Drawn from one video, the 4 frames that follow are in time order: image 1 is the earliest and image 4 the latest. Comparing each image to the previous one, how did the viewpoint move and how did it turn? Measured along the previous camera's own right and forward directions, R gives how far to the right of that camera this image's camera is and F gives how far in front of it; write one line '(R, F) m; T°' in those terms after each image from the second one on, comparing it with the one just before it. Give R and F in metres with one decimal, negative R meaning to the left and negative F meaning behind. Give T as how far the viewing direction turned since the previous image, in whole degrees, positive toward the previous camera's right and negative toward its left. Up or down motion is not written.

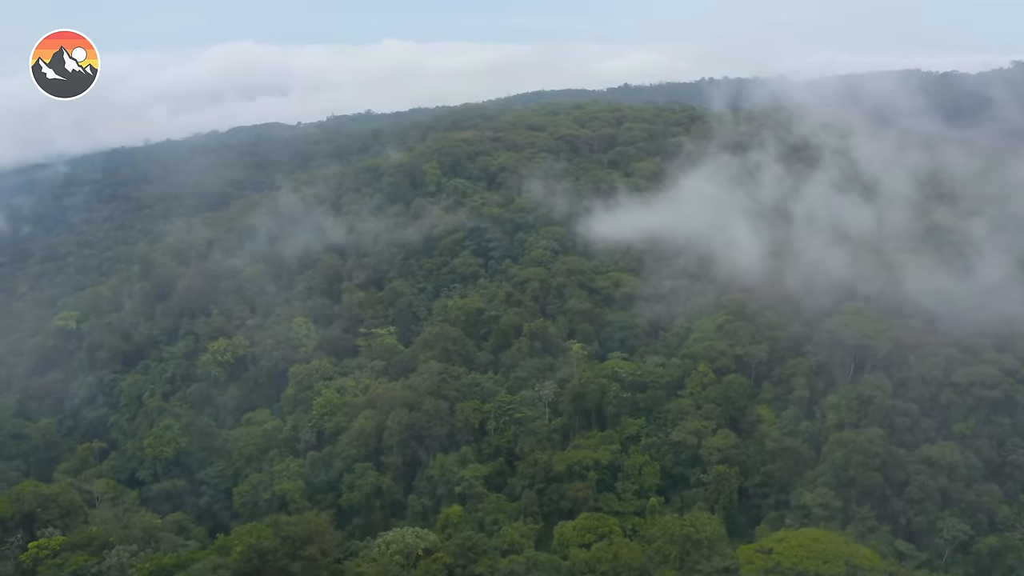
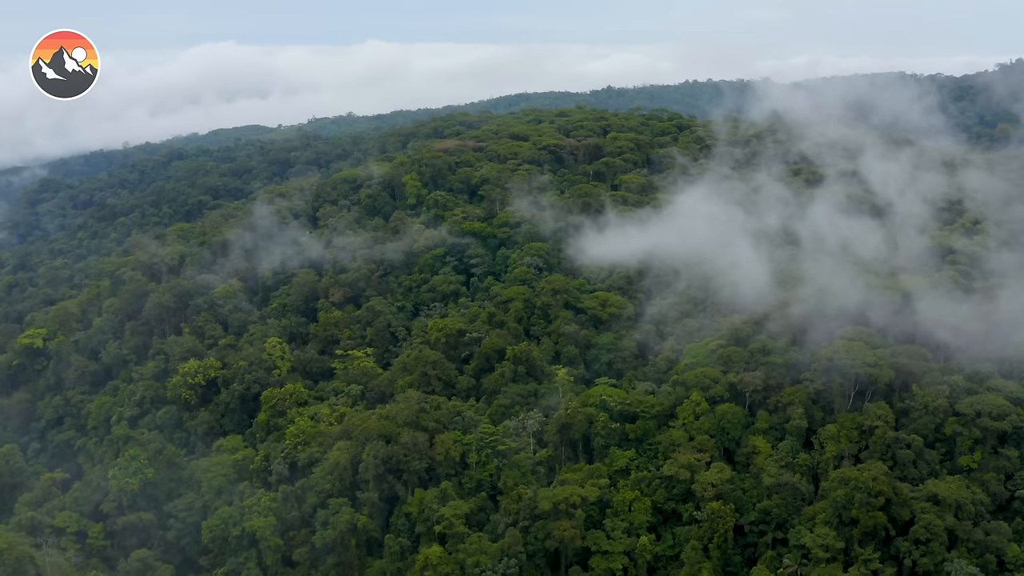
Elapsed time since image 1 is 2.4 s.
(+0.1, +1.6) m; +1°
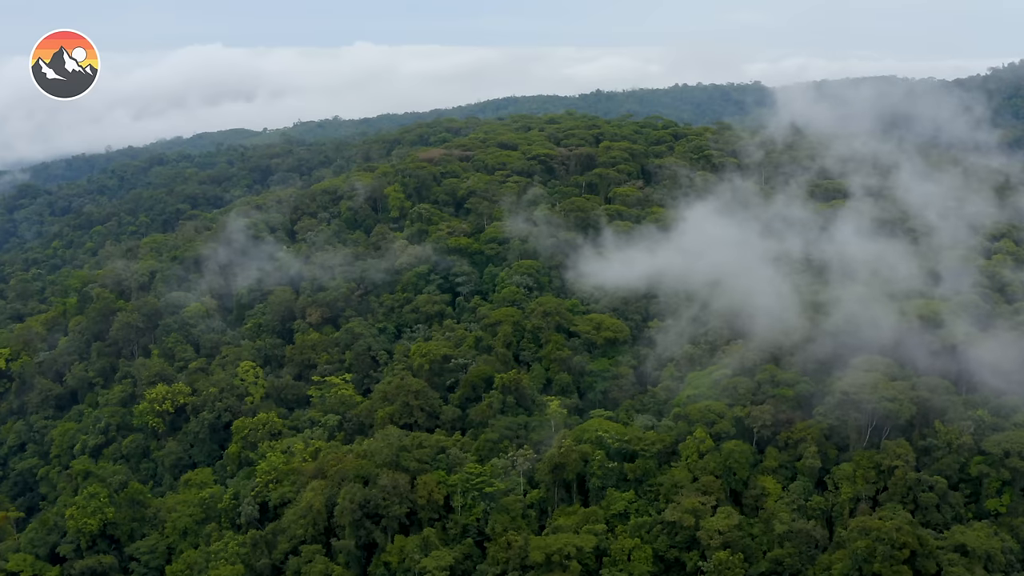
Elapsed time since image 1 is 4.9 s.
(0.0, +2.3) m; +1°
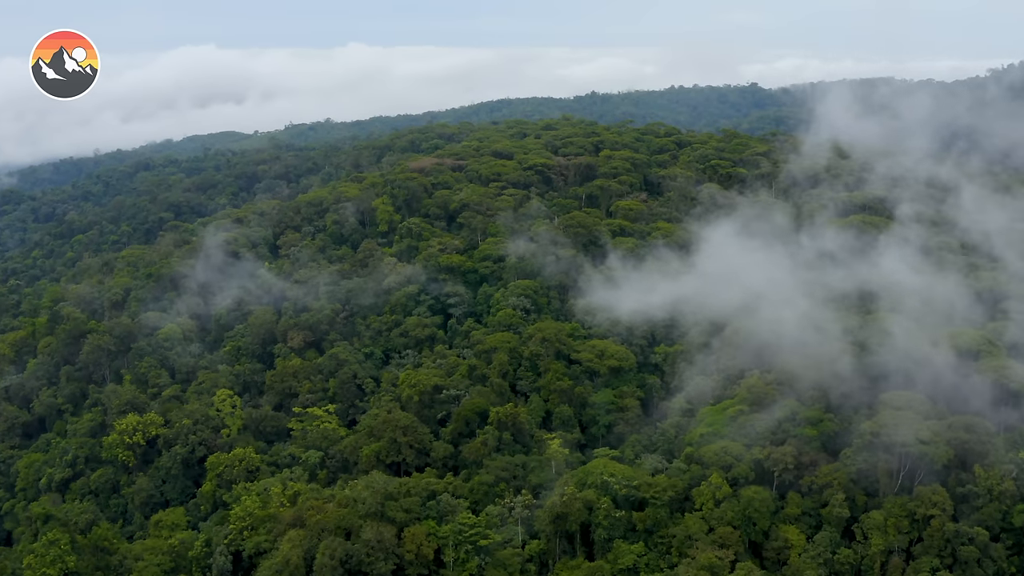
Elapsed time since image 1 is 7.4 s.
(-0.1, +2.4) m; 0°
